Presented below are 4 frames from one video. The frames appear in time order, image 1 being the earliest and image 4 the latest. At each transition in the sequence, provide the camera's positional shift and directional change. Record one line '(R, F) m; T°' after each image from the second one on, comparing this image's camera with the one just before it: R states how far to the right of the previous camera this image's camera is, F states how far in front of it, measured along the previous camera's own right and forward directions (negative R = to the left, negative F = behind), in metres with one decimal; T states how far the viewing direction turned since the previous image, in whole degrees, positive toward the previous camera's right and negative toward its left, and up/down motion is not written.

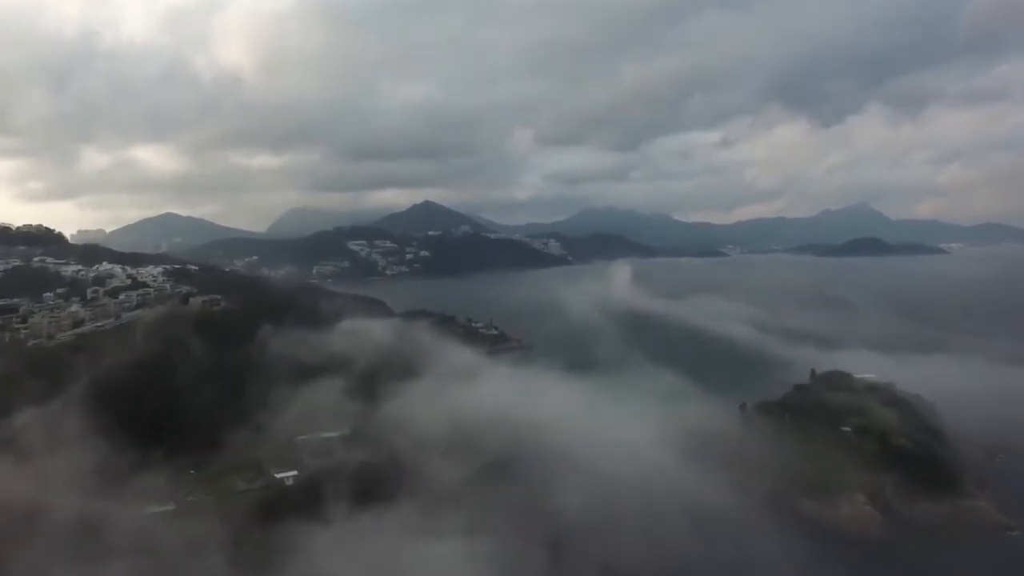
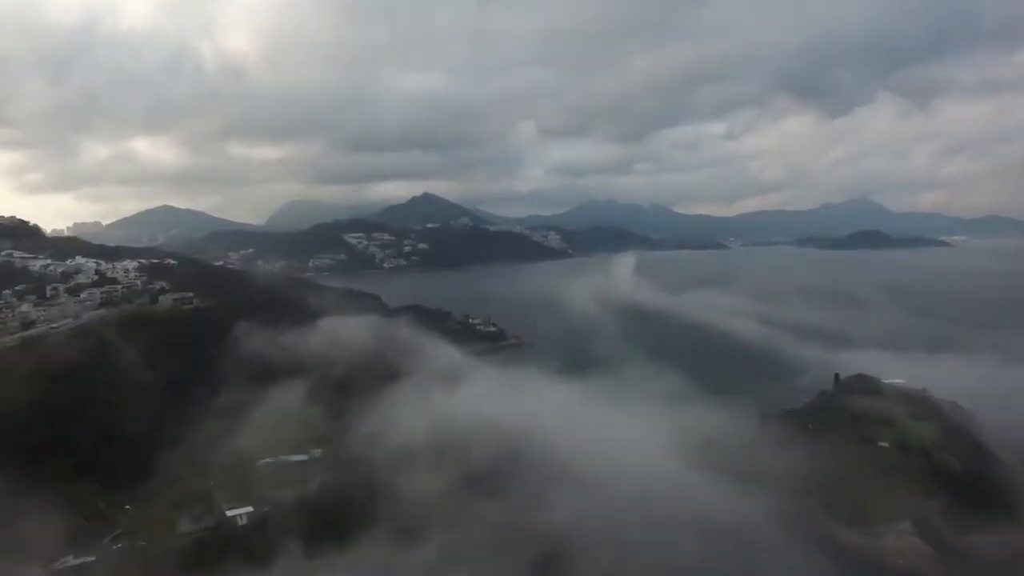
(0.0, +0.8) m; 0°
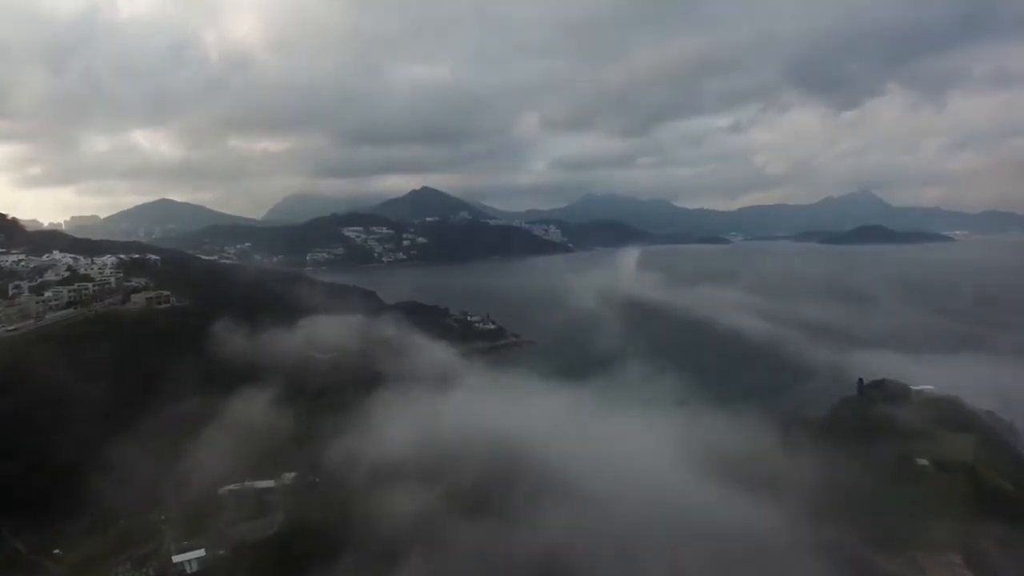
(0.0, +0.7) m; 0°
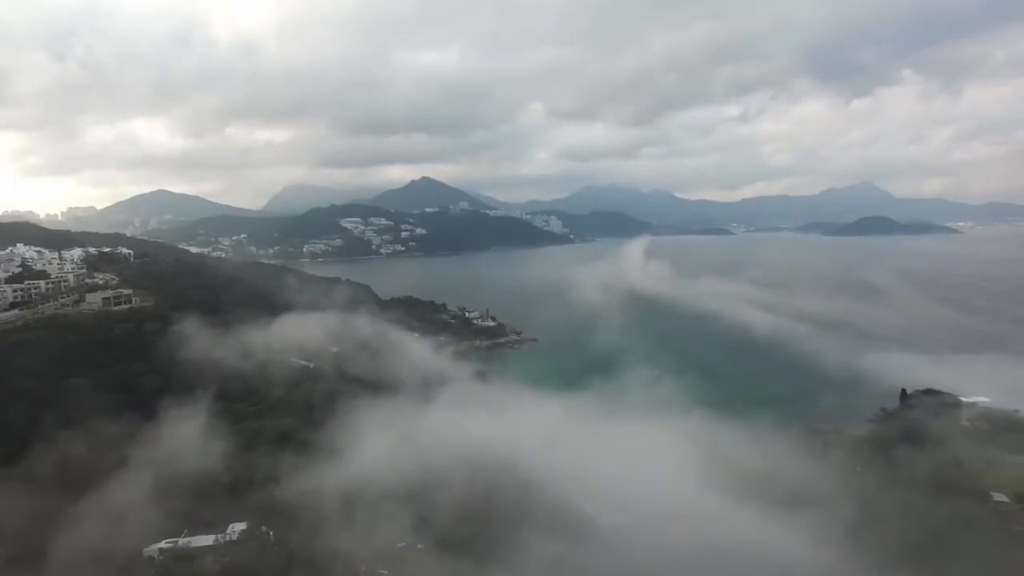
(0.0, +1.0) m; 0°
